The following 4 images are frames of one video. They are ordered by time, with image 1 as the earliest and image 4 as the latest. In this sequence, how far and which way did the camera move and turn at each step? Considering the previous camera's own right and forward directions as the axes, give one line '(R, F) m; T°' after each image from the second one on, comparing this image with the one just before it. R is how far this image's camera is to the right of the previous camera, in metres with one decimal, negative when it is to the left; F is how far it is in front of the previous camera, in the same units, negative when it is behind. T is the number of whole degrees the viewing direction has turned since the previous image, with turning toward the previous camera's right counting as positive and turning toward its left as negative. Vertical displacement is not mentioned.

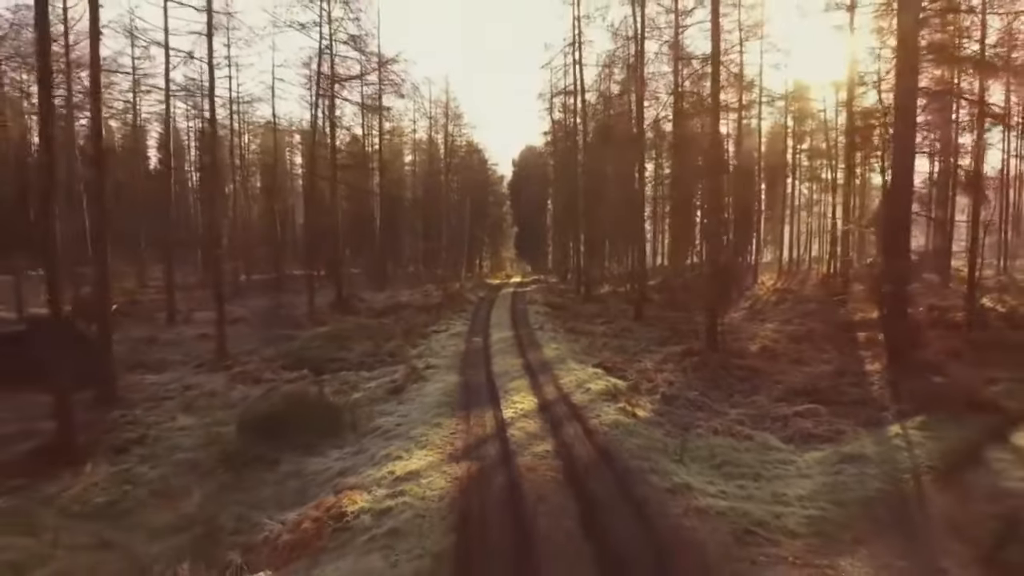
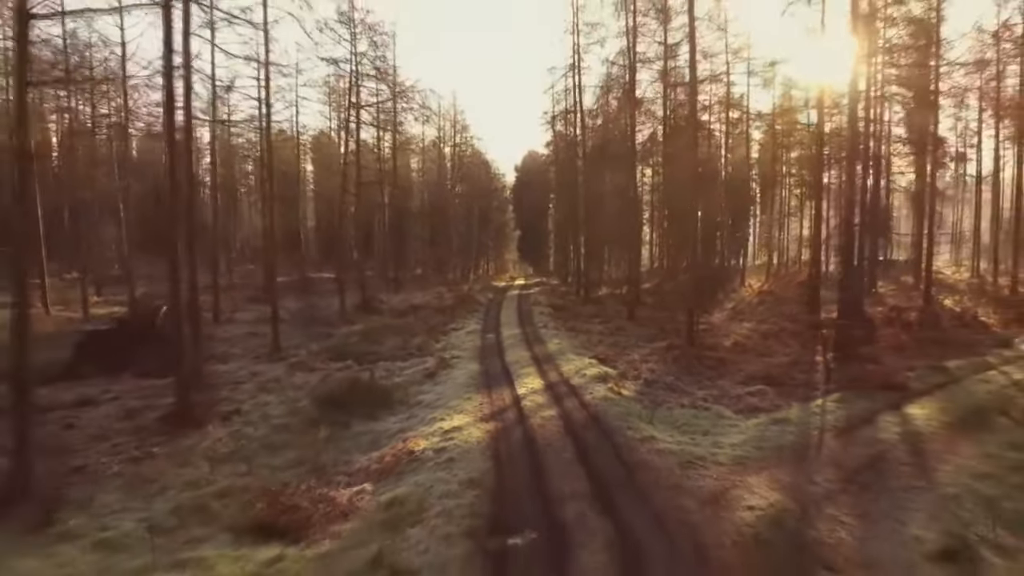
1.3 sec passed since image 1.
(-0.2, -3.2) m; 0°
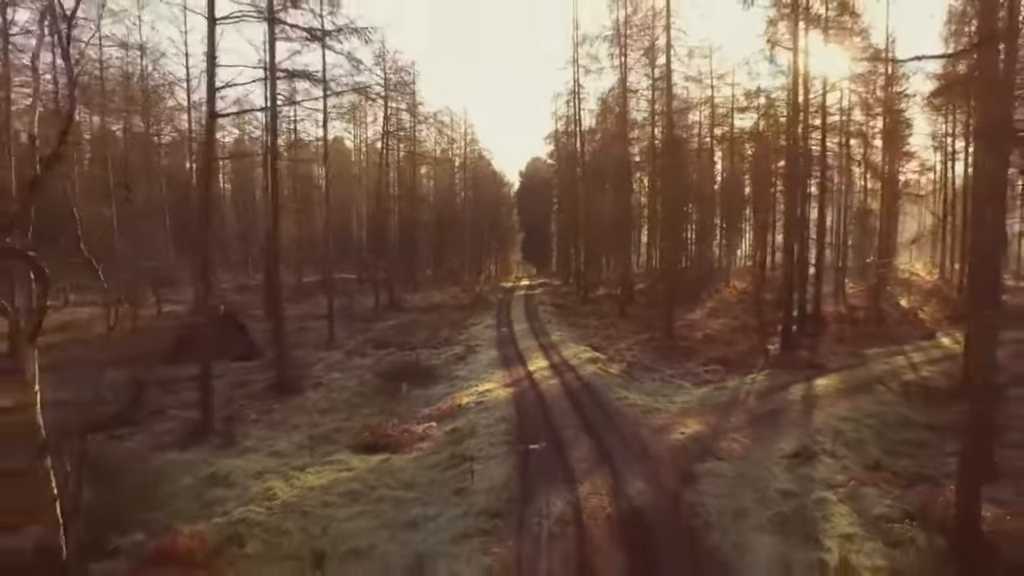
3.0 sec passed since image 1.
(-0.3, -4.7) m; 0°
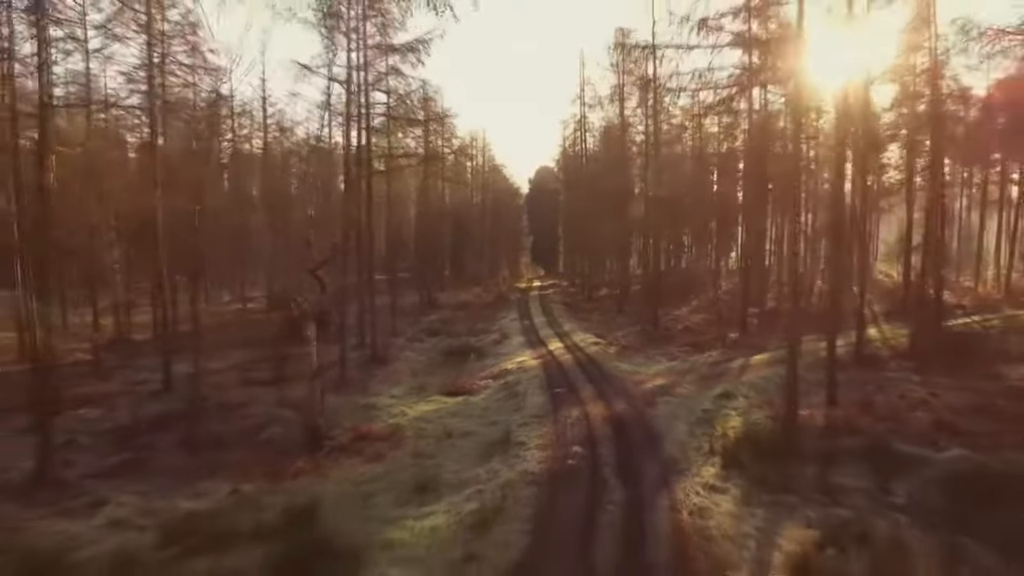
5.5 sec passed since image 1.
(-0.7, -7.2) m; 0°
